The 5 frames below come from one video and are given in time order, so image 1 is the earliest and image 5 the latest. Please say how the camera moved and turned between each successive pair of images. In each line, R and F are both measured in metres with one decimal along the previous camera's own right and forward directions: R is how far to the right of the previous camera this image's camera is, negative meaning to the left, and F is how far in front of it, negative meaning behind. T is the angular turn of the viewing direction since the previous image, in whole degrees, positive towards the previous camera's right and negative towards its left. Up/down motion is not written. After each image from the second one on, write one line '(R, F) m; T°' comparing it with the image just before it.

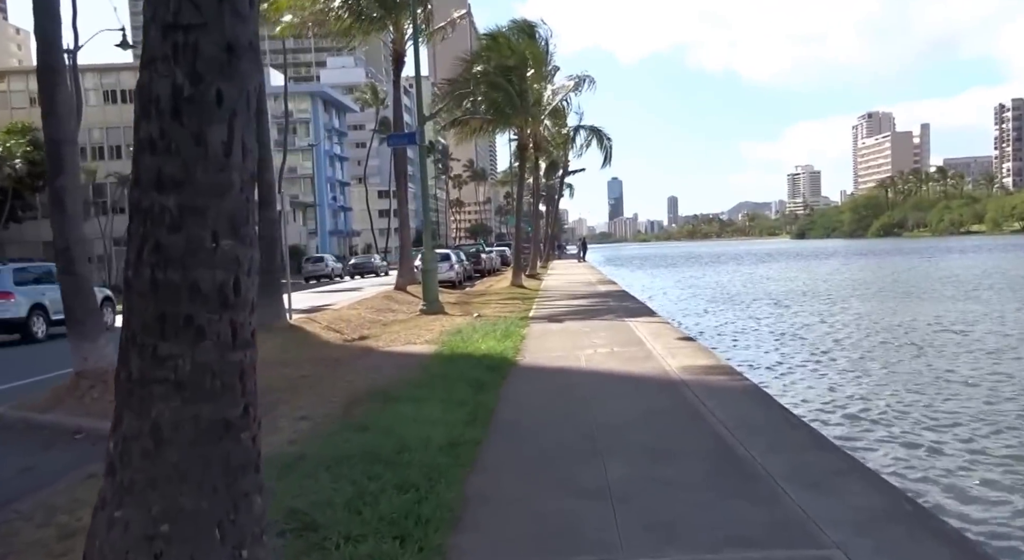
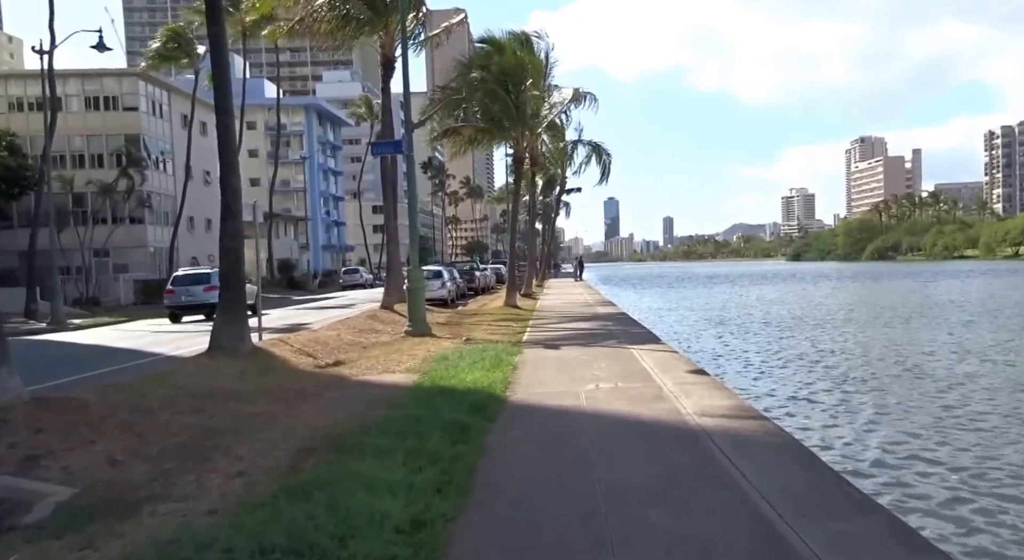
(+0.1, +1.4) m; 0°
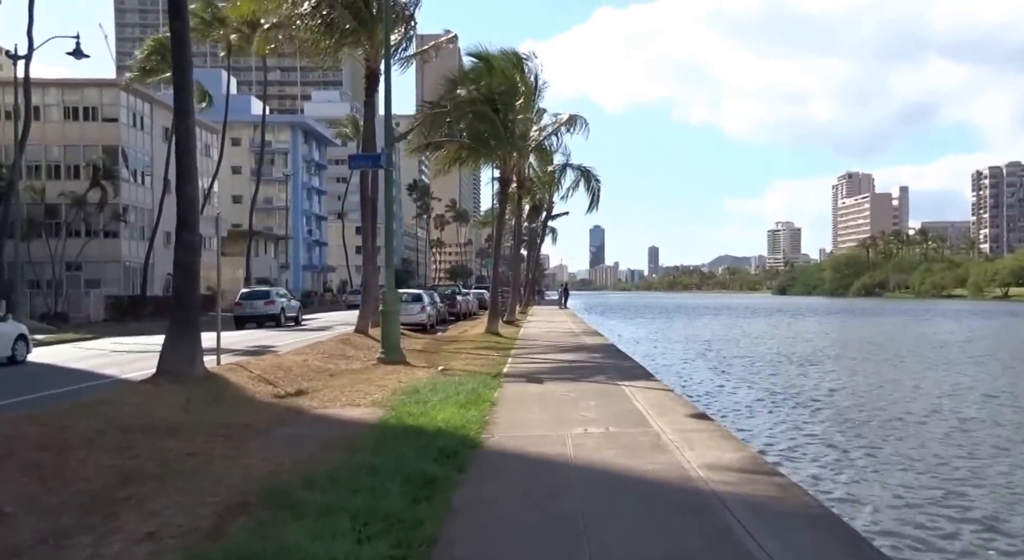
(0.0, +1.1) m; +1°
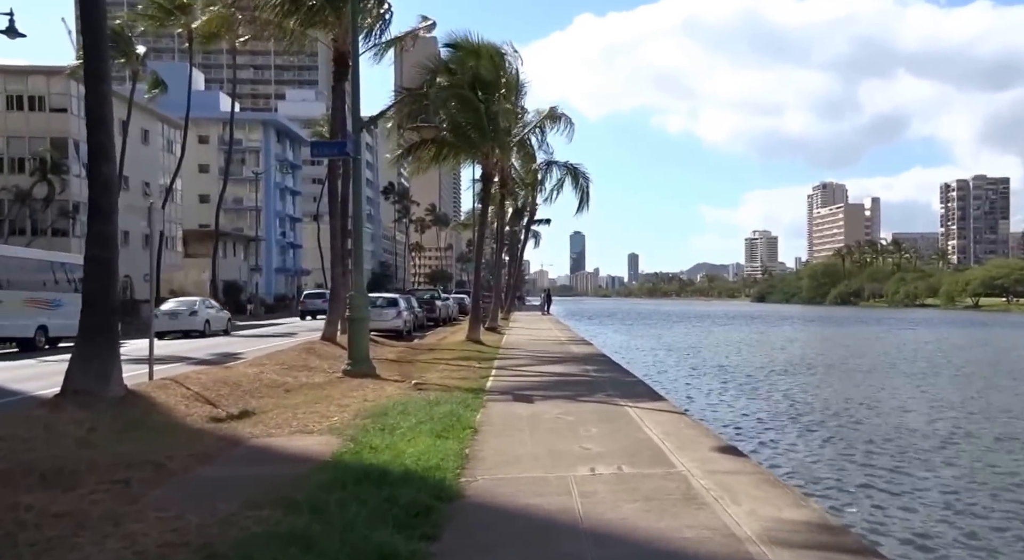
(-0.1, +1.9) m; +1°
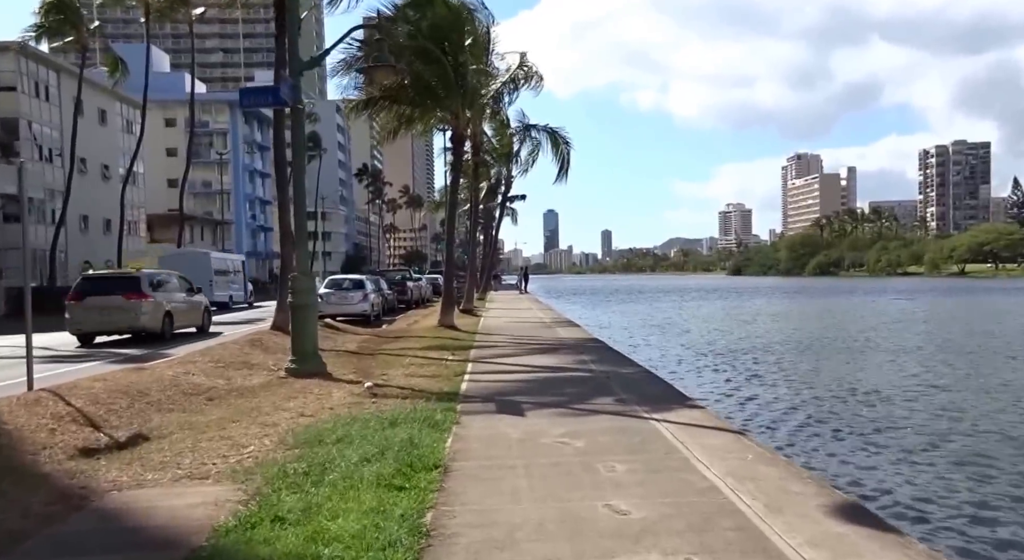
(-0.1, +2.9) m; +2°
